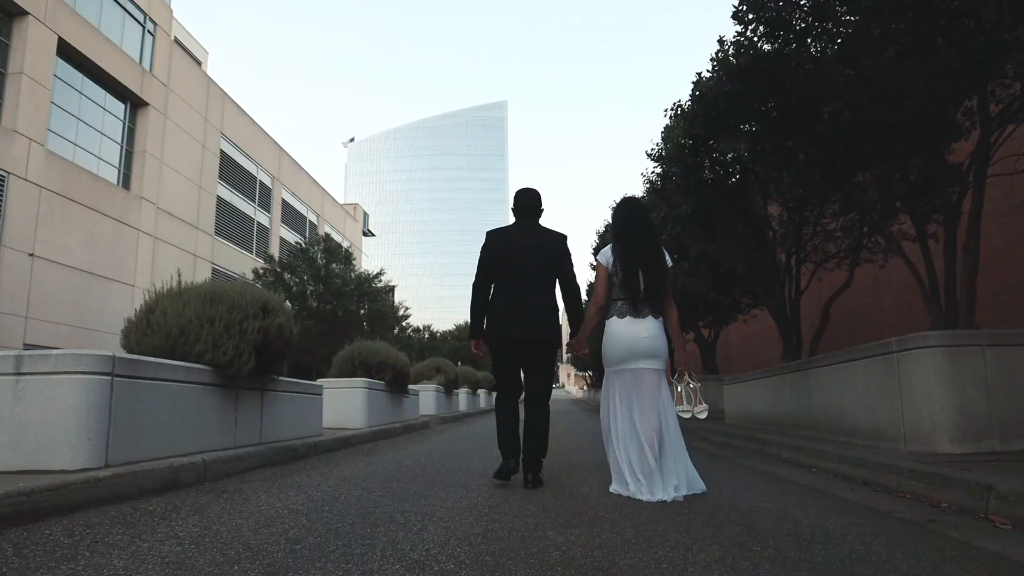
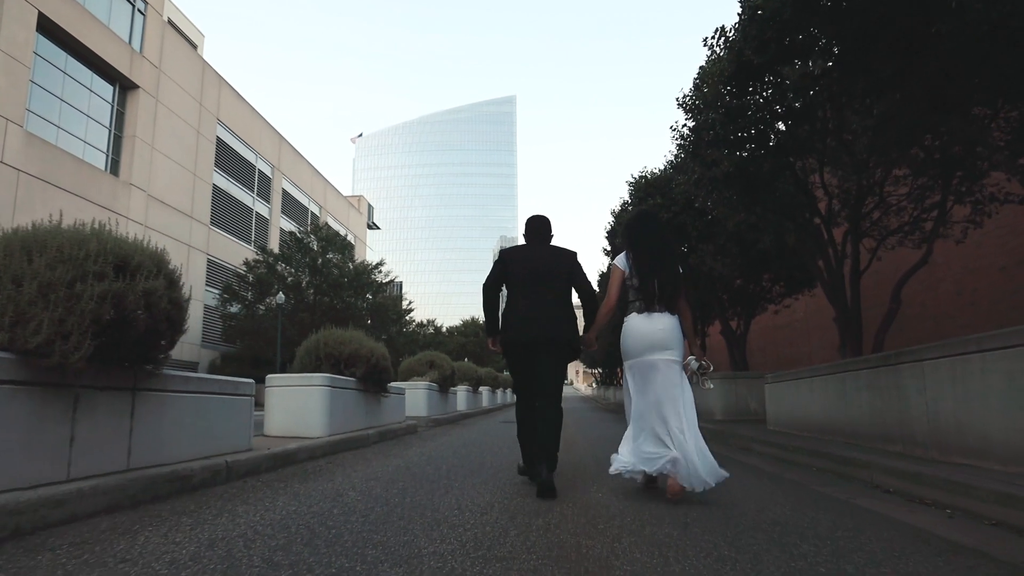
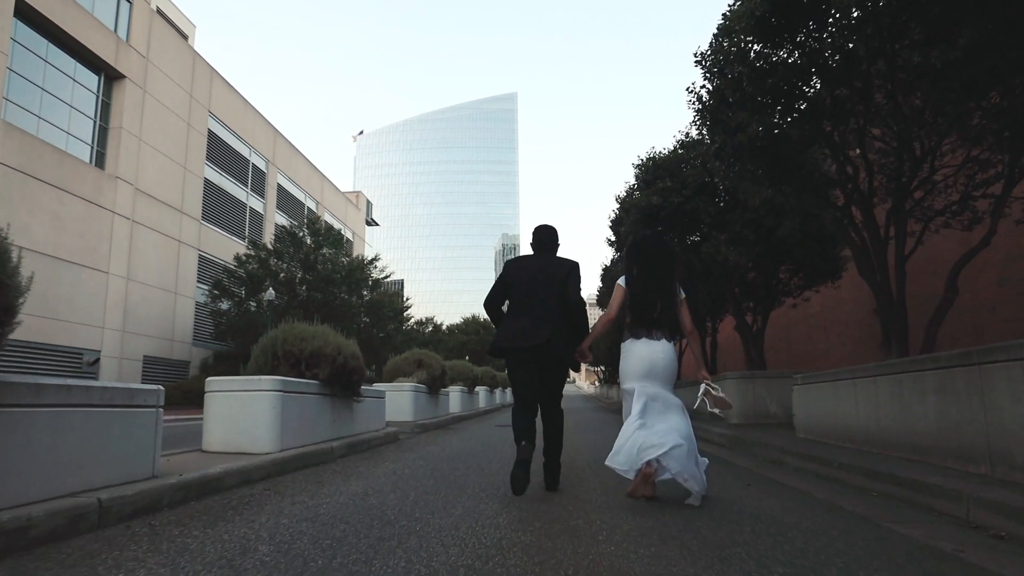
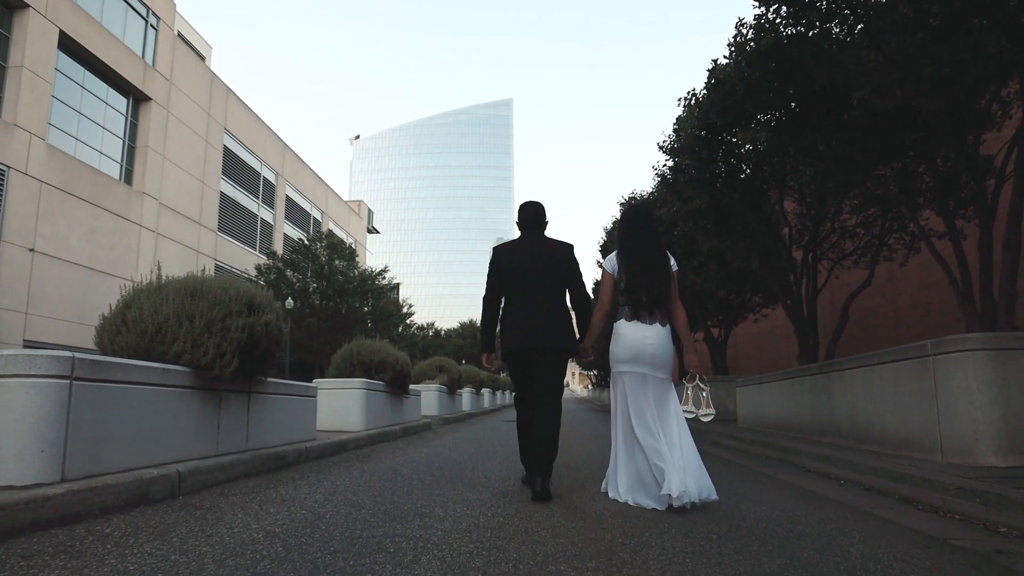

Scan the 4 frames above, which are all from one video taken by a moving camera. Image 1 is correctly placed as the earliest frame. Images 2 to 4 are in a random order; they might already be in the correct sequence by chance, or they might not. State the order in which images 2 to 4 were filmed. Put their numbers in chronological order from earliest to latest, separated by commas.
4, 2, 3
